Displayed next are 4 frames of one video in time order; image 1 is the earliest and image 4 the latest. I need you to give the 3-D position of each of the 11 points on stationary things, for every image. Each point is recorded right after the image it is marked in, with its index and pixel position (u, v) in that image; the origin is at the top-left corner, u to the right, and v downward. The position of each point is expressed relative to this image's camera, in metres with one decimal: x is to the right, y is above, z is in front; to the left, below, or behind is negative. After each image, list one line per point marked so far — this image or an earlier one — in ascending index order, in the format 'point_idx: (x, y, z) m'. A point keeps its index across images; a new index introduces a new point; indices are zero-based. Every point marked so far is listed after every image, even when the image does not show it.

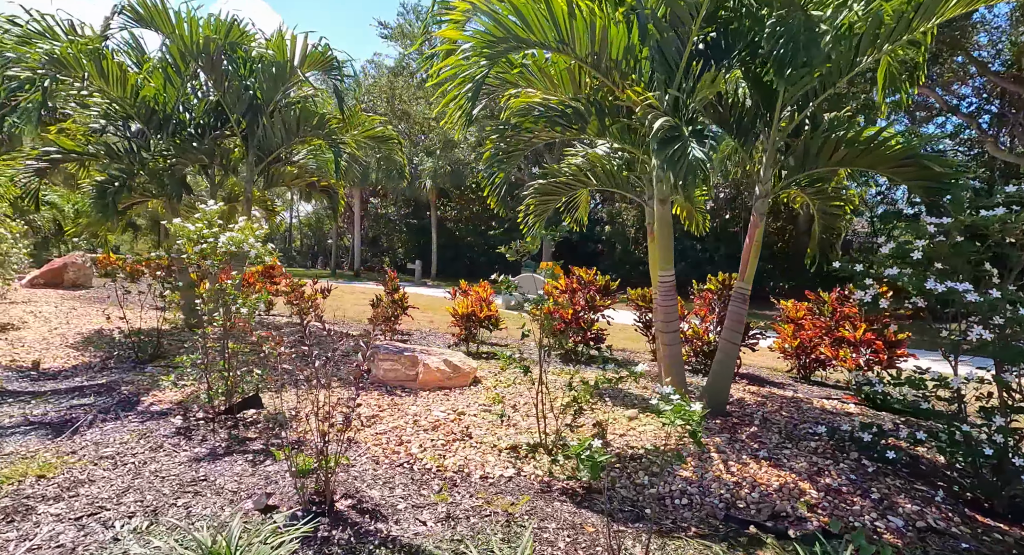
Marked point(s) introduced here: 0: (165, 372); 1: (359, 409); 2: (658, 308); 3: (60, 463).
0: (-2.7, -0.8, +4.6) m
1: (-1.0, -0.9, +3.9) m
2: (+0.9, -0.2, +3.7) m
3: (-2.2, -0.9, +2.9) m
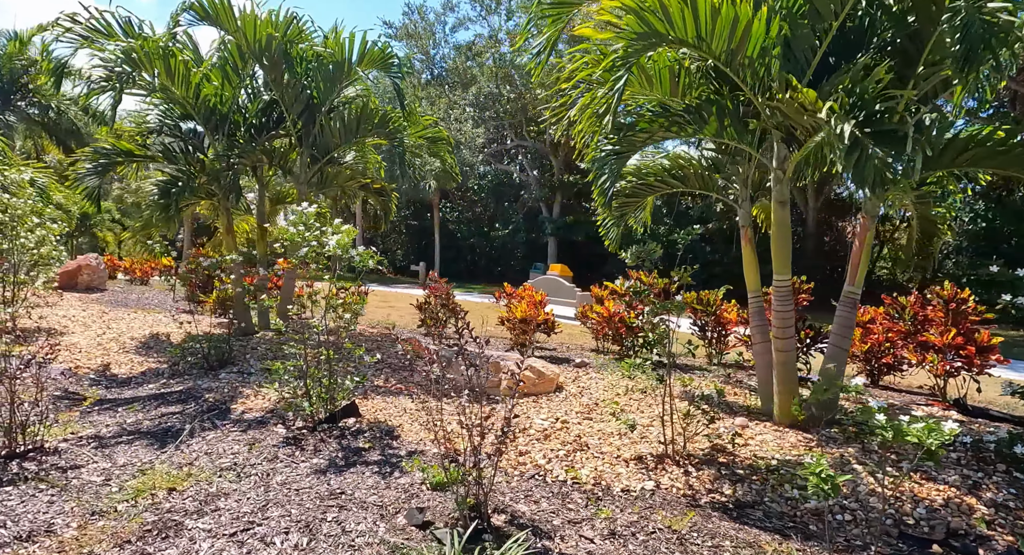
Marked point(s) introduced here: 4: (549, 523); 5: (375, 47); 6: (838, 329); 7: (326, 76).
0: (-2.0, -0.8, +4.5) m
1: (-0.4, -0.9, +3.8) m
2: (+1.6, -0.2, +3.6) m
3: (-1.6, -0.9, +2.8) m
4: (+0.2, -1.0, +2.4) m
5: (-1.4, +2.4, +6.3) m
6: (+2.1, -0.3, +3.9) m
7: (-1.9, +2.1, +6.2) m
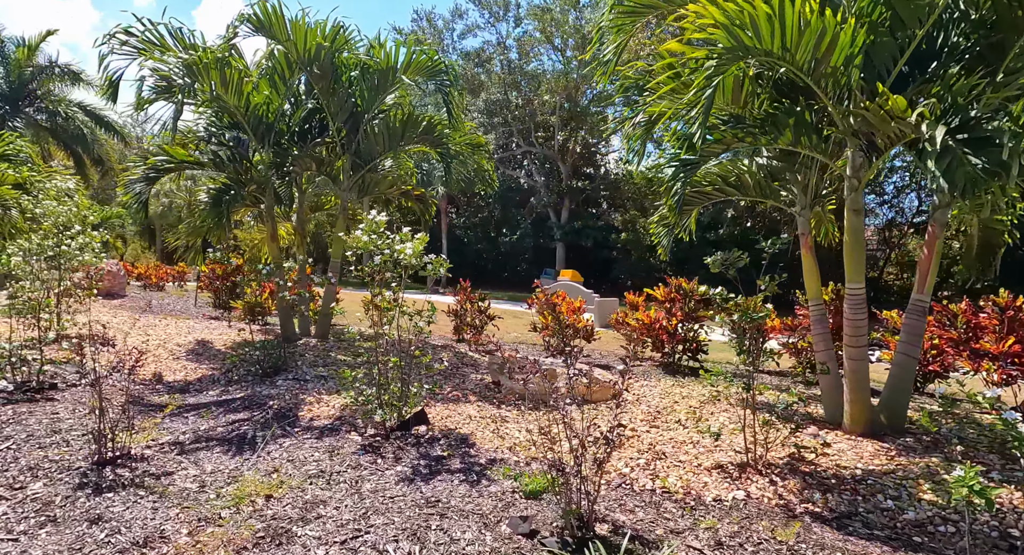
0: (-1.6, -0.8, +4.5) m
1: (+0.1, -1.0, +3.8) m
2: (+2.0, -0.3, +3.6) m
3: (-1.1, -1.0, +2.8) m
4: (+0.6, -1.0, +2.4) m
5: (-1.0, +2.3, +6.3) m
6: (+2.6, -0.4, +3.8) m
7: (-1.4, +2.0, +6.2) m
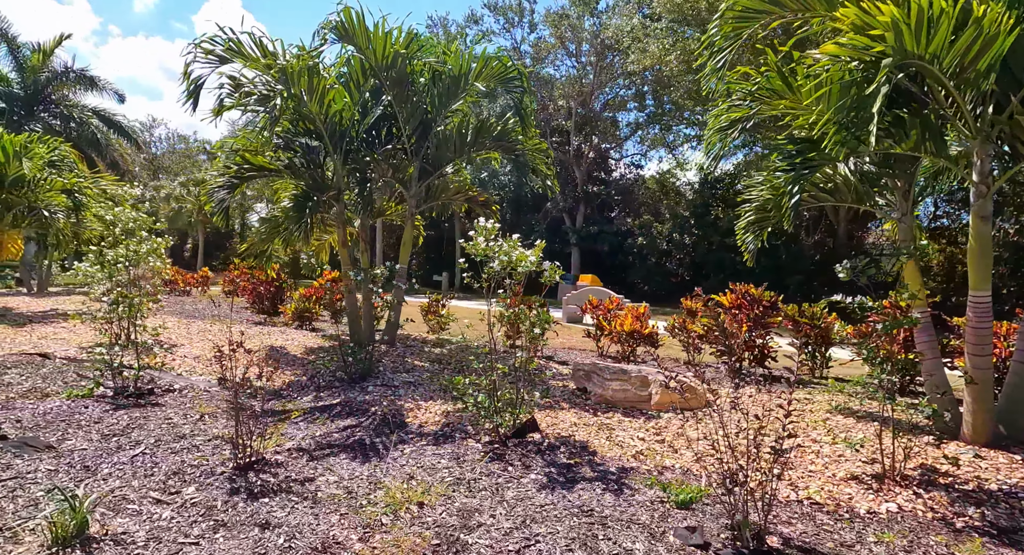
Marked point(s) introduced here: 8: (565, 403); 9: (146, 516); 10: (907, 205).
0: (-0.9, -0.9, +4.5) m
1: (+0.8, -1.0, +3.8) m
2: (+2.7, -0.3, +3.5) m
3: (-0.5, -1.0, +2.8) m
4: (+1.2, -1.1, +2.4) m
5: (-0.2, +2.3, +6.3) m
6: (+3.3, -0.4, +3.8) m
7: (-0.7, +2.0, +6.3) m
8: (+0.4, -1.0, +4.6) m
9: (-1.5, -1.0, +2.5) m
10: (+2.9, +0.5, +4.4) m
